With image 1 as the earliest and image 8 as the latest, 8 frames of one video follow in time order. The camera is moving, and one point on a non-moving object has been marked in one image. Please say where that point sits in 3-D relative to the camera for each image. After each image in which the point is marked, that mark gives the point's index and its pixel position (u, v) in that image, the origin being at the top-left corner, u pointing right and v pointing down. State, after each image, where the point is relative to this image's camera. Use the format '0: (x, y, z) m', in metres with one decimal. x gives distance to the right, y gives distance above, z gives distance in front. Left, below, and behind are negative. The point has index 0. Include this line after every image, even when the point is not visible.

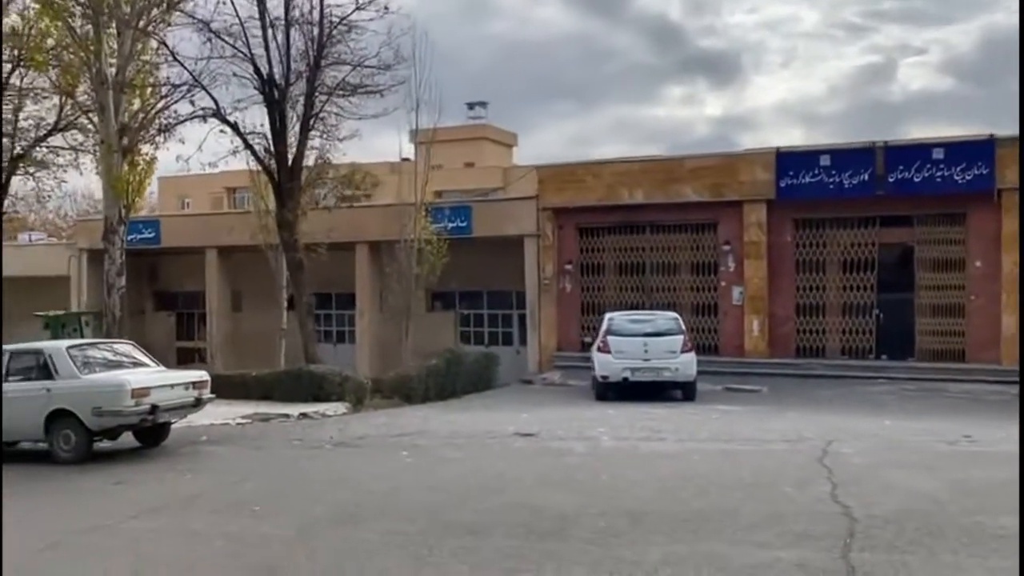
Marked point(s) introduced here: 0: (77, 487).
0: (-5.5, -2.5, +10.7) m
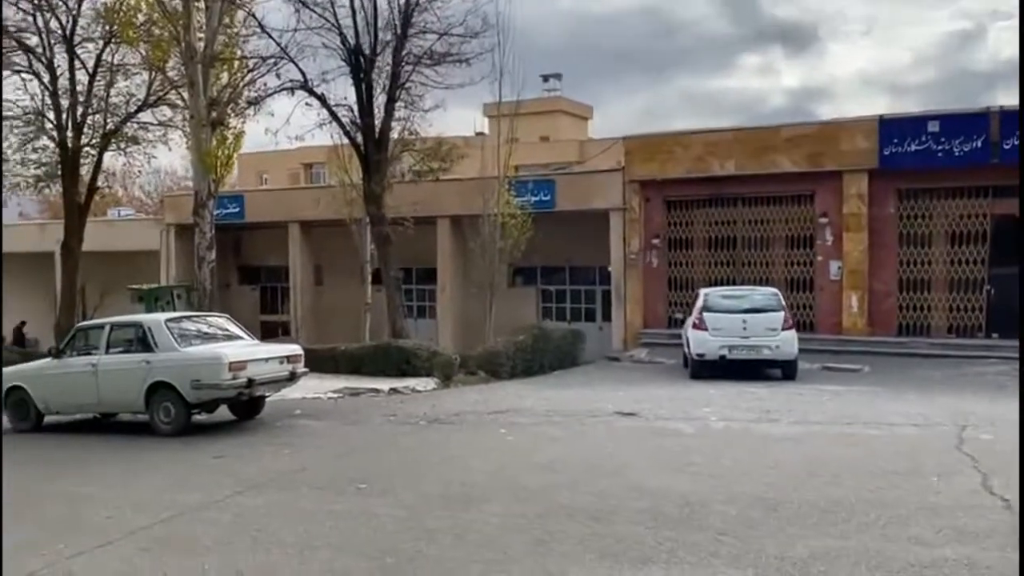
0: (-4.2, -2.2, +10.7) m
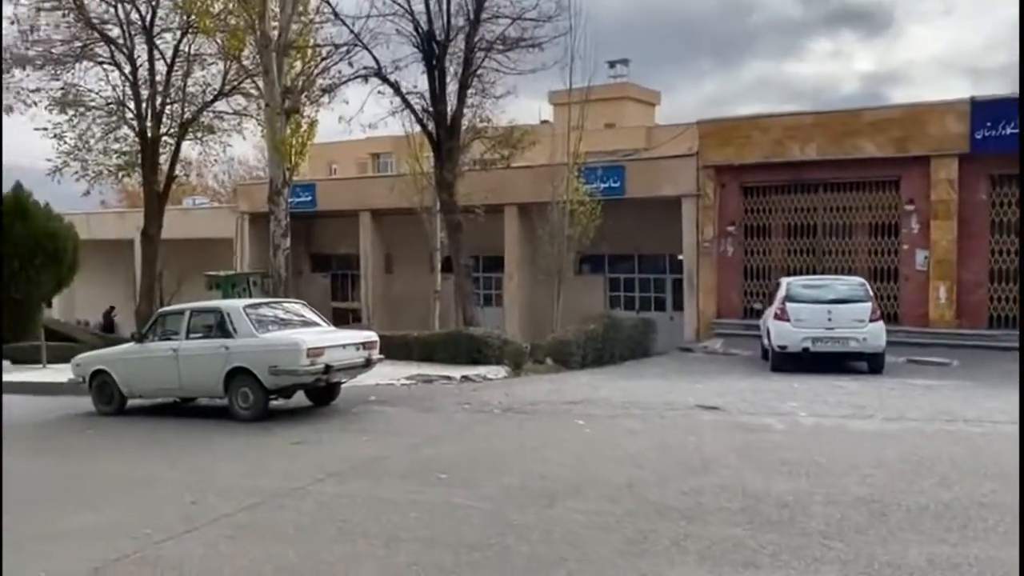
0: (-3.2, -2.0, +10.7) m
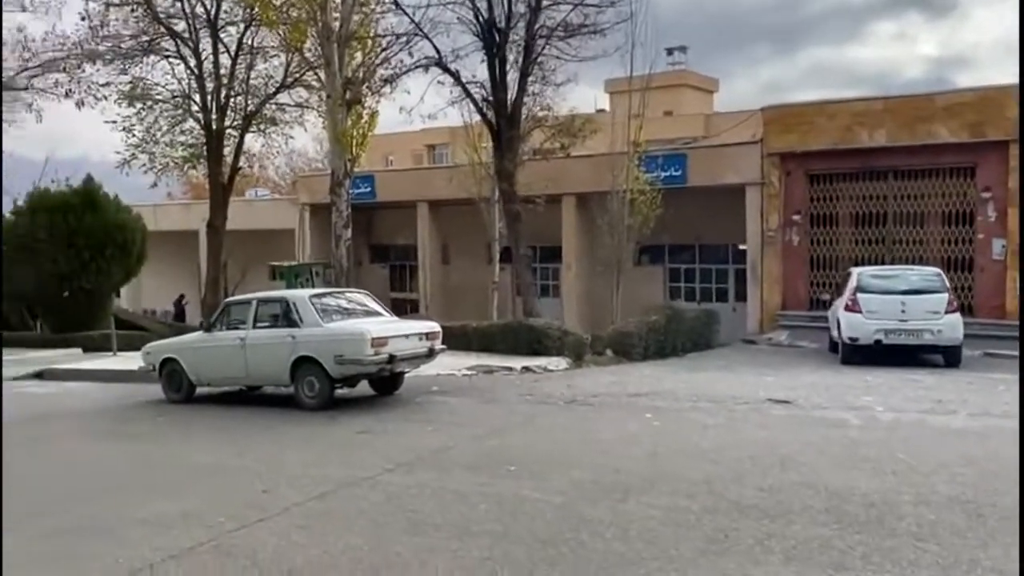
0: (-2.4, -1.9, +10.8) m
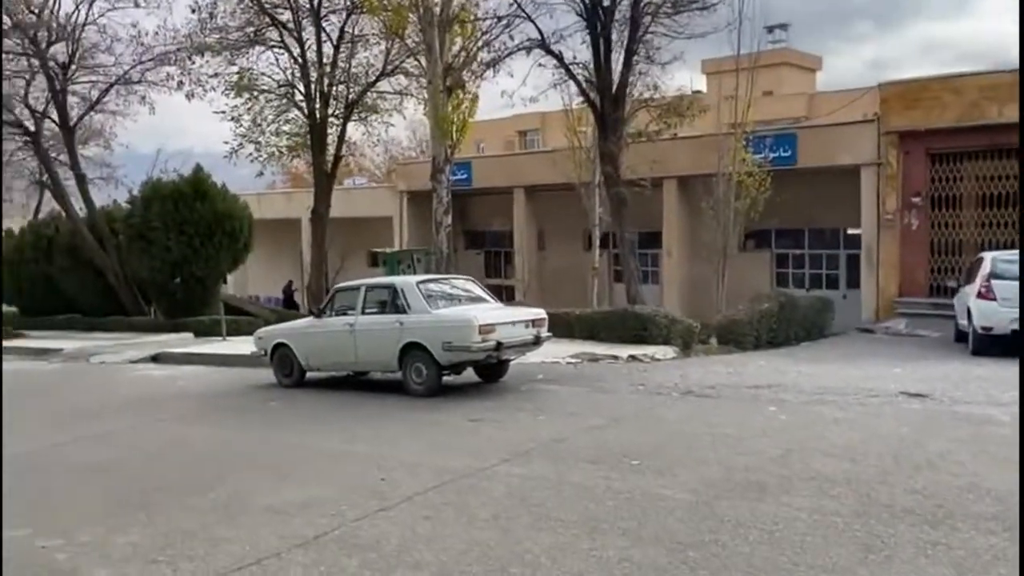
0: (-1.0, -1.7, +10.7) m
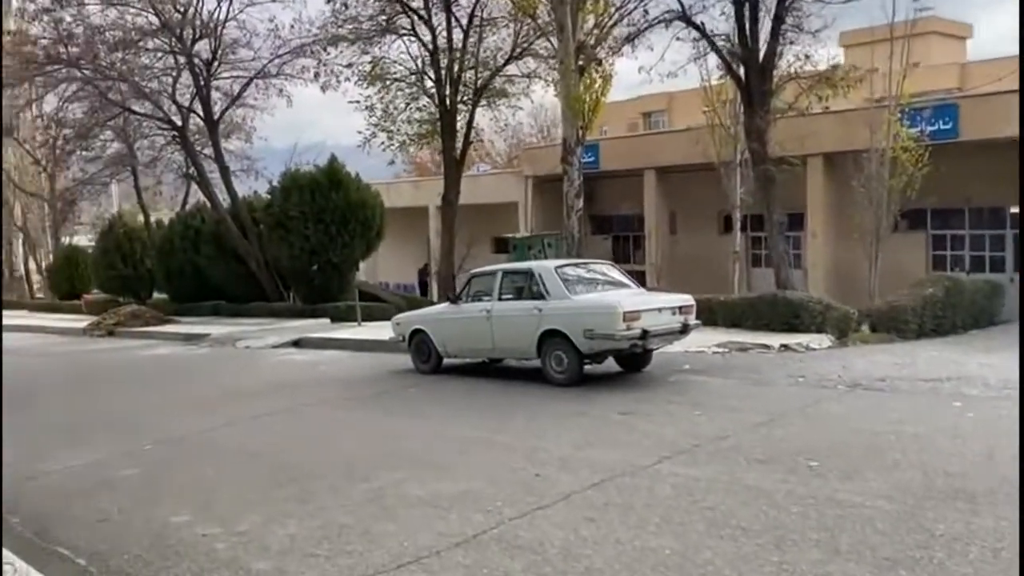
0: (+0.8, -1.5, +10.2) m
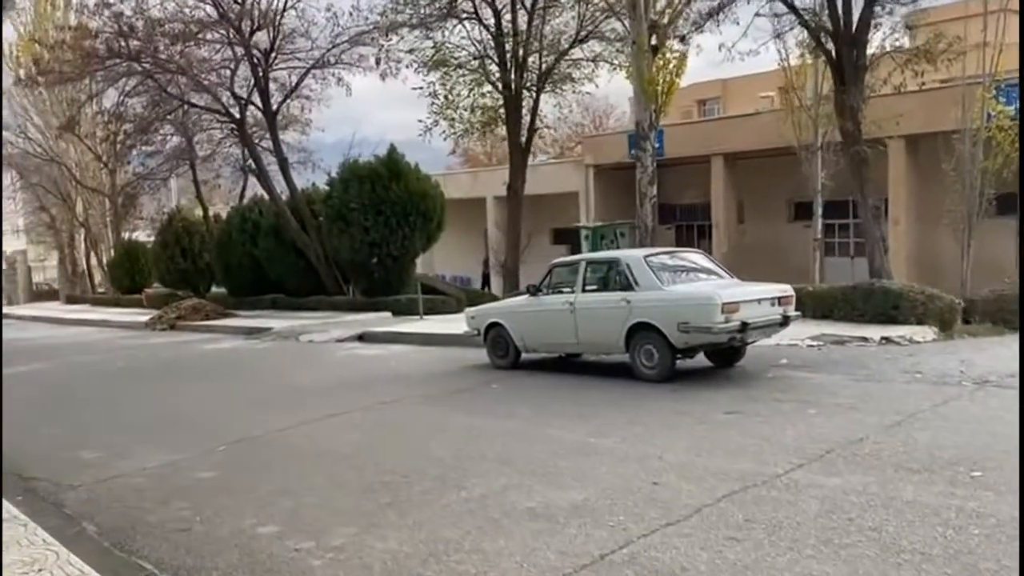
0: (+1.9, -1.4, +9.4) m
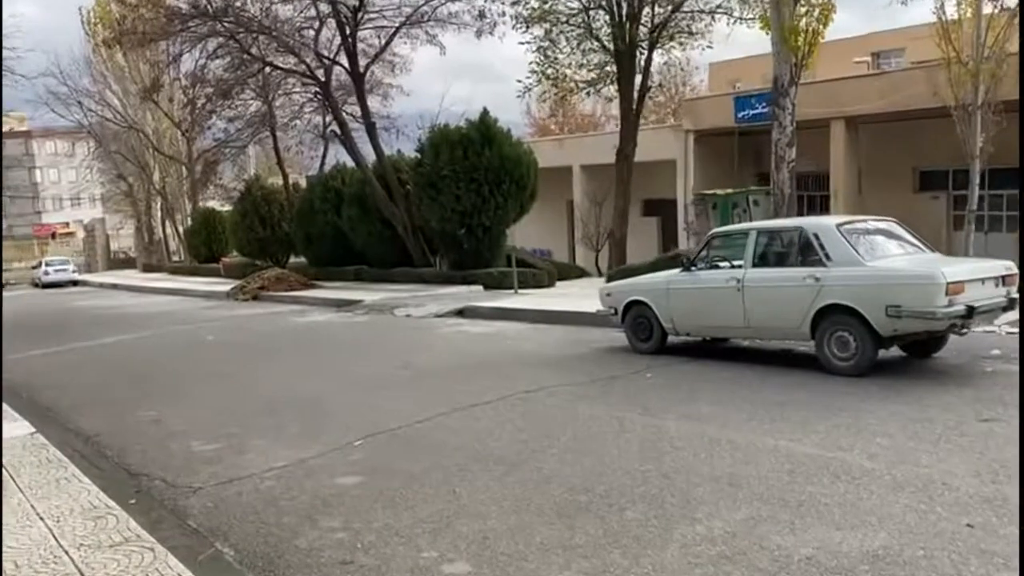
0: (+3.7, -1.2, +7.6) m
